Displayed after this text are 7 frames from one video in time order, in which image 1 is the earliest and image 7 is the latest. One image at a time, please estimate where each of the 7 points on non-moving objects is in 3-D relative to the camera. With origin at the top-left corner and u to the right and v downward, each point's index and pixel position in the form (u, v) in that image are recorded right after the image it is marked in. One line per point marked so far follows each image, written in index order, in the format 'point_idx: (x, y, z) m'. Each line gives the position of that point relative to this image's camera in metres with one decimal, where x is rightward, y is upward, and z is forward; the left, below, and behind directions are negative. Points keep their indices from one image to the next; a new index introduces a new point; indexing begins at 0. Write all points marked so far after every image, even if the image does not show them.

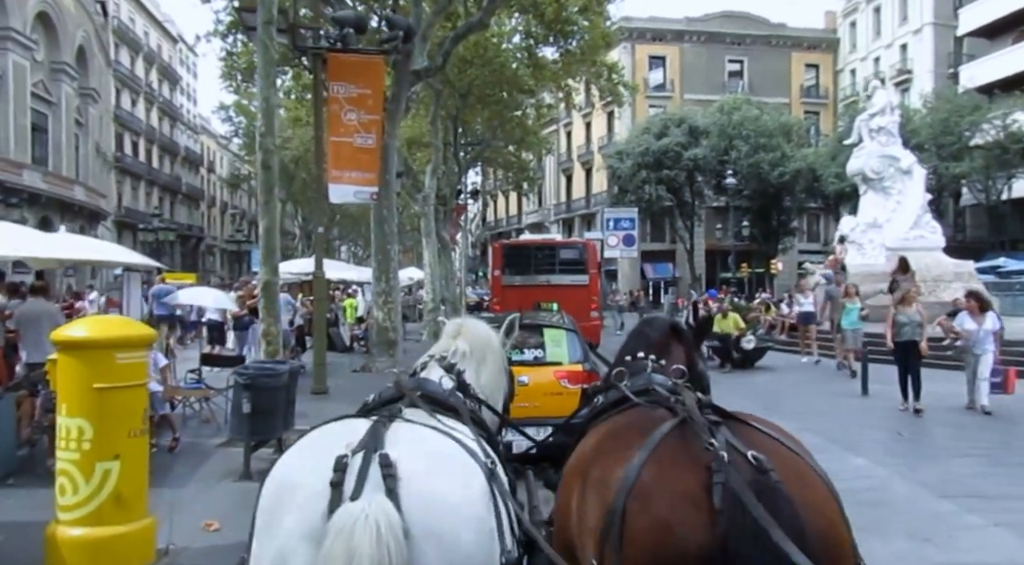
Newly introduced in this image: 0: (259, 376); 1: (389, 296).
0: (-2.6, -1.0, +9.2) m
1: (-2.6, -0.3, +18.9) m
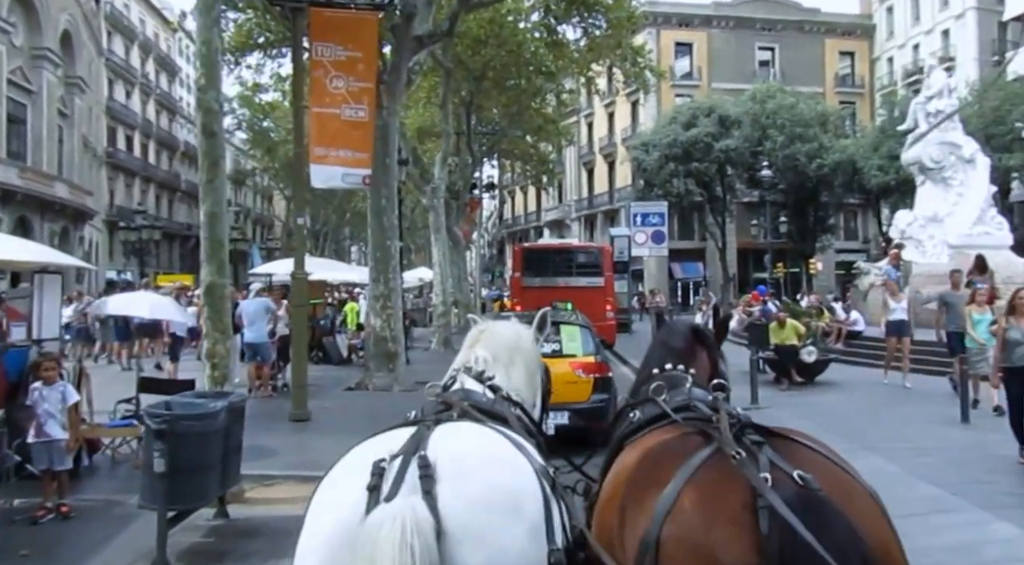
0: (-2.4, -1.0, +6.4) m
1: (-2.3, -0.3, +16.0) m
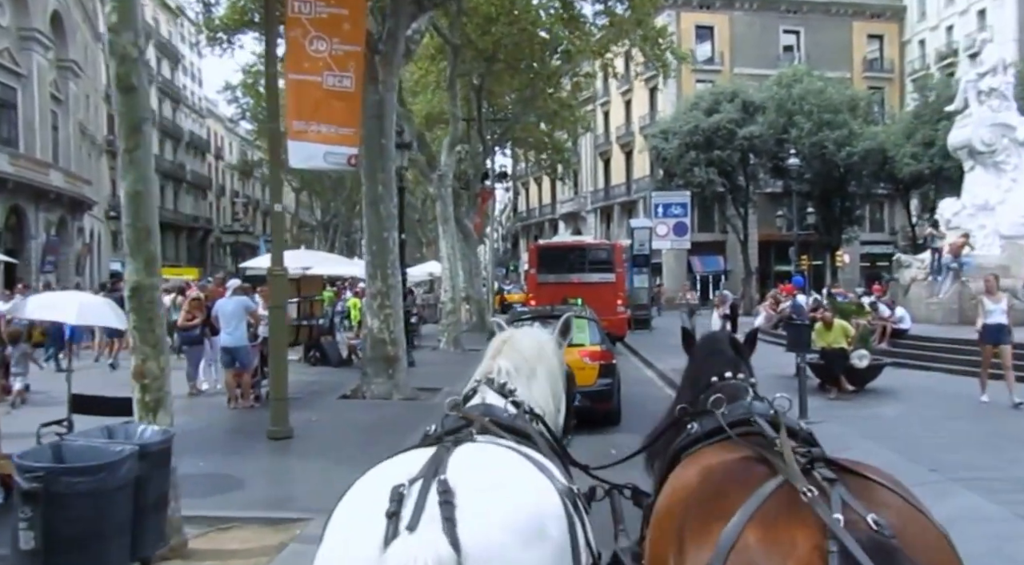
0: (-2.4, -1.0, +4.6) m
1: (-2.1, -0.3, +14.3) m
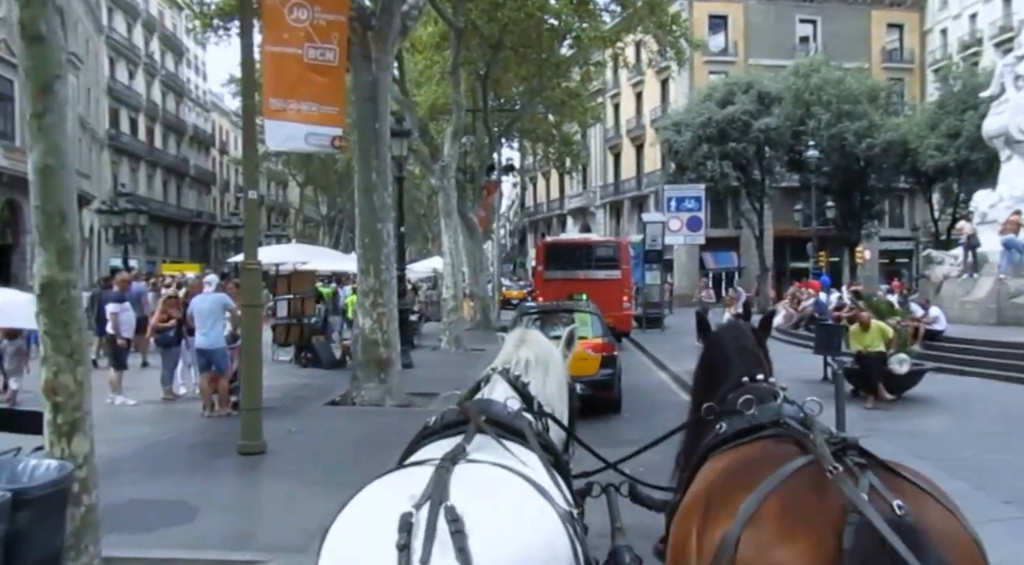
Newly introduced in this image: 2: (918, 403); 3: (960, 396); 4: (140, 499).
0: (-2.4, -1.0, +3.4) m
1: (-2.0, -0.2, +13.1) m
2: (+5.7, -1.7, +12.4) m
3: (+6.6, -1.7, +12.8) m
4: (-3.2, -1.9, +7.5) m
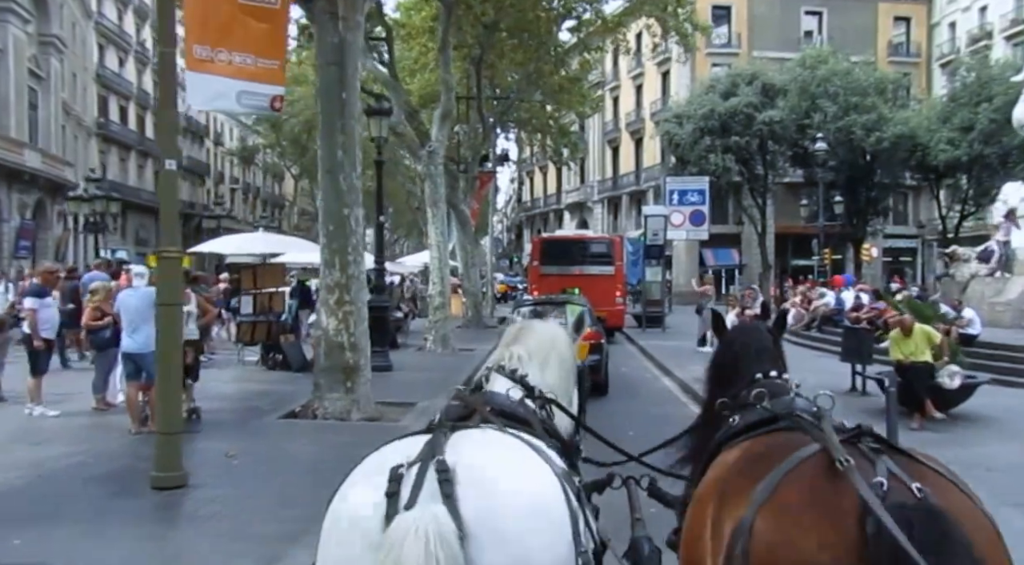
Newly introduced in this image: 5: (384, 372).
0: (-2.5, -1.0, +1.6) m
1: (-2.1, -0.1, +11.3) m
2: (+5.6, -1.7, +10.7) m
3: (+6.4, -1.7, +11.1) m
4: (-3.4, -1.8, +5.8) m
5: (-2.6, -1.8, +17.7) m
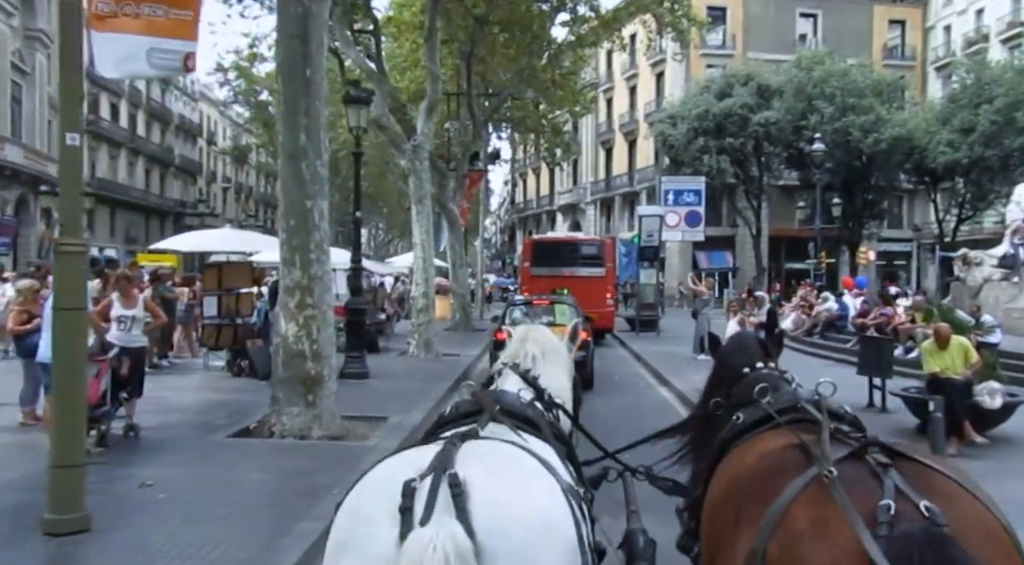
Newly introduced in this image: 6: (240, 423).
0: (-2.6, -0.9, +0.4) m
1: (-2.3, -0.1, +10.1) m
2: (+5.4, -1.8, +9.5) m
3: (+6.2, -1.8, +10.0) m
4: (-3.5, -1.8, +4.6) m
5: (-2.9, -1.8, +16.5) m
6: (-3.3, -1.7, +10.7) m
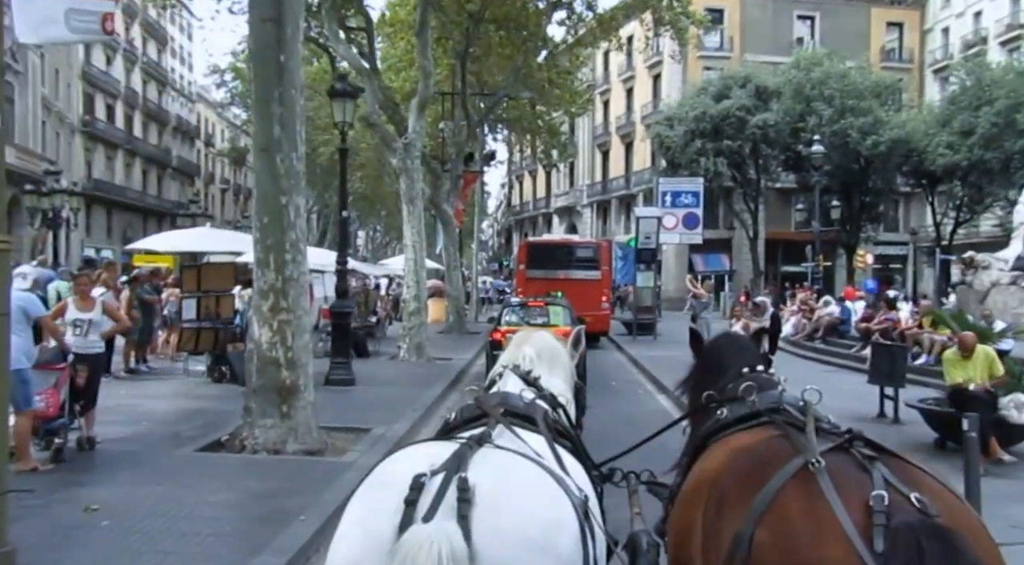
0: (-2.7, -0.9, -0.2) m
1: (-2.5, -0.2, +9.4) m
2: (+5.3, -1.8, +8.9) m
3: (+6.1, -1.8, +9.4) m
4: (-3.6, -1.8, +3.9) m
5: (-3.0, -1.9, +15.8) m
6: (-3.4, -1.7, +10.0) m
